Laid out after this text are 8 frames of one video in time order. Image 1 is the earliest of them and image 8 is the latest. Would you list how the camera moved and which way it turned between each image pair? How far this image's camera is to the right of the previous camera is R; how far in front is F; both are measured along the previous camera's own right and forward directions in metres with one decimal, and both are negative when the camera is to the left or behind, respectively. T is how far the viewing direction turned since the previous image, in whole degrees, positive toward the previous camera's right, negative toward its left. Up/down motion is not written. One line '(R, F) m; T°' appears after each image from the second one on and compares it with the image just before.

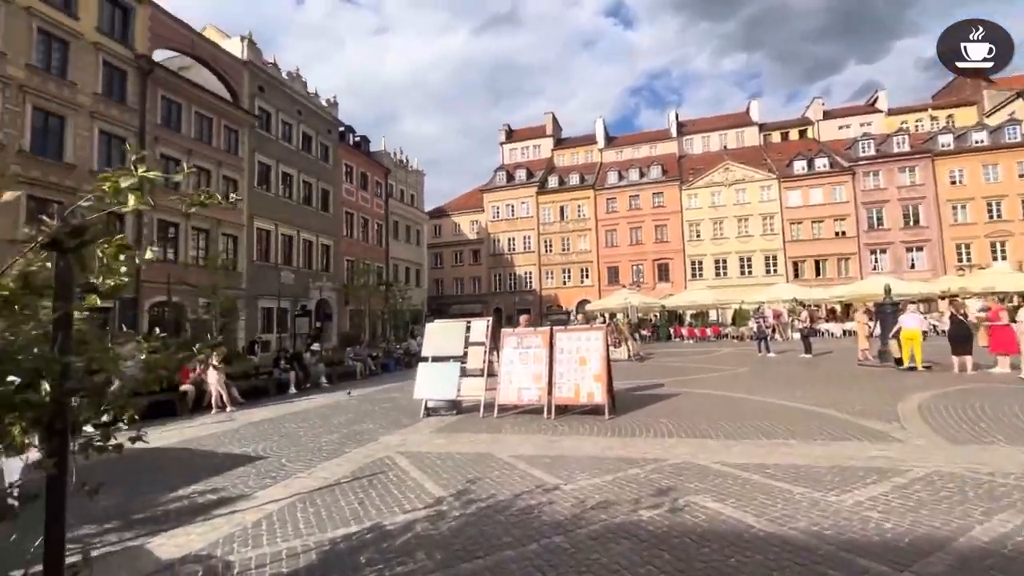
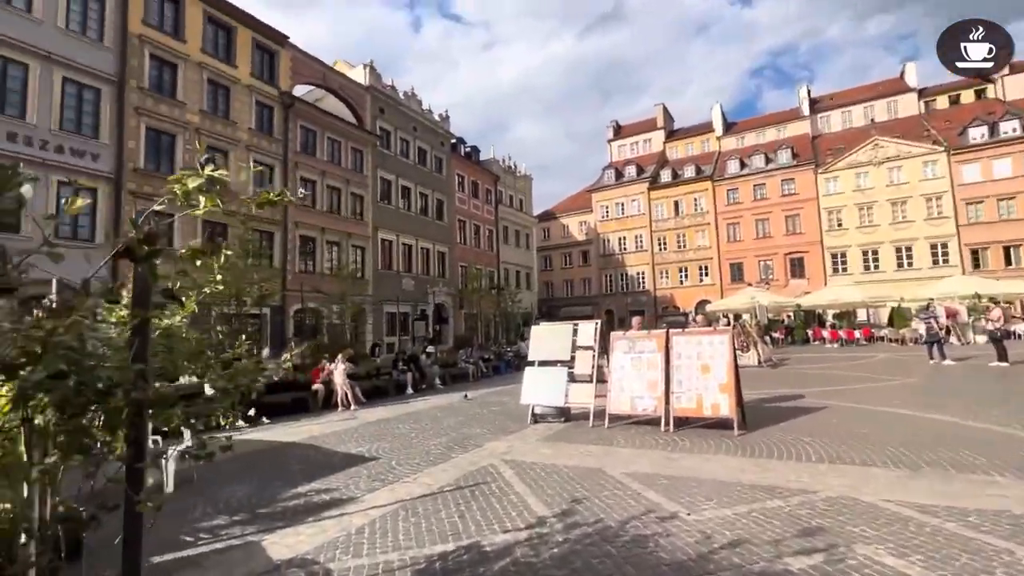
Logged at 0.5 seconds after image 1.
(+0.1, +0.5) m; -13°
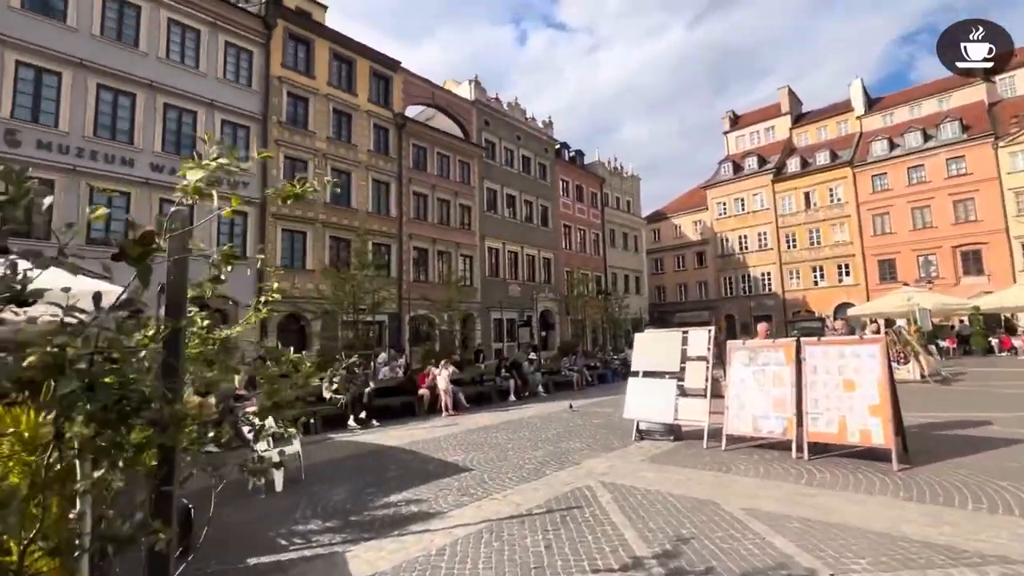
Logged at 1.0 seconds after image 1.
(+0.2, +0.5) m; -13°
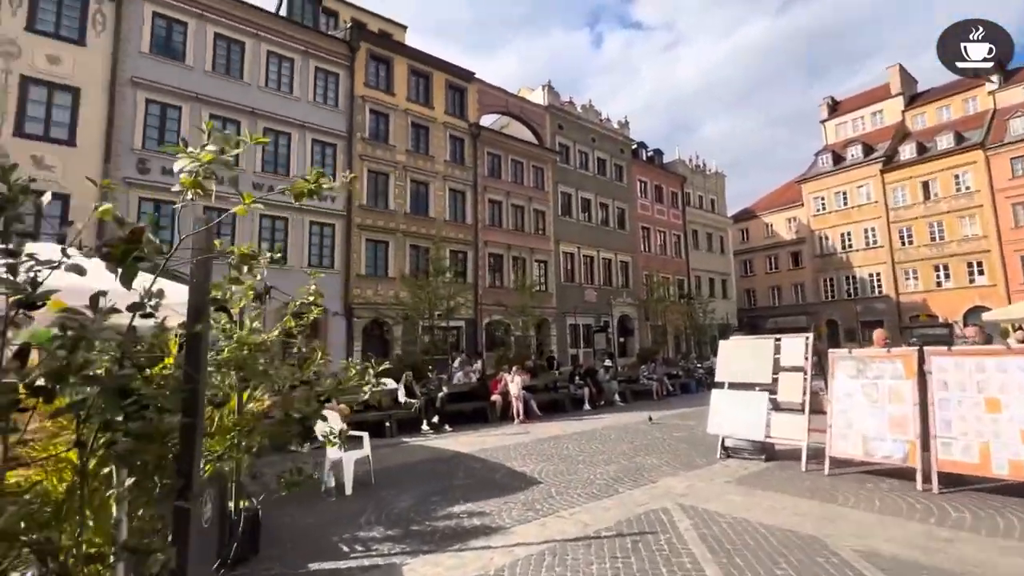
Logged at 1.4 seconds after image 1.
(+0.1, +0.3) m; -9°
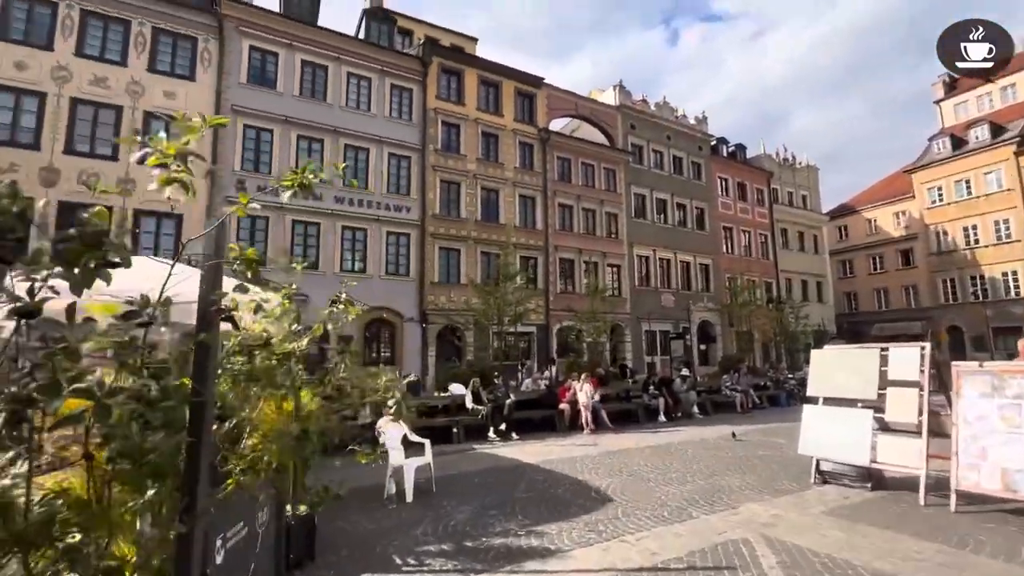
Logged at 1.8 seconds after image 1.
(+0.2, +0.3) m; -9°
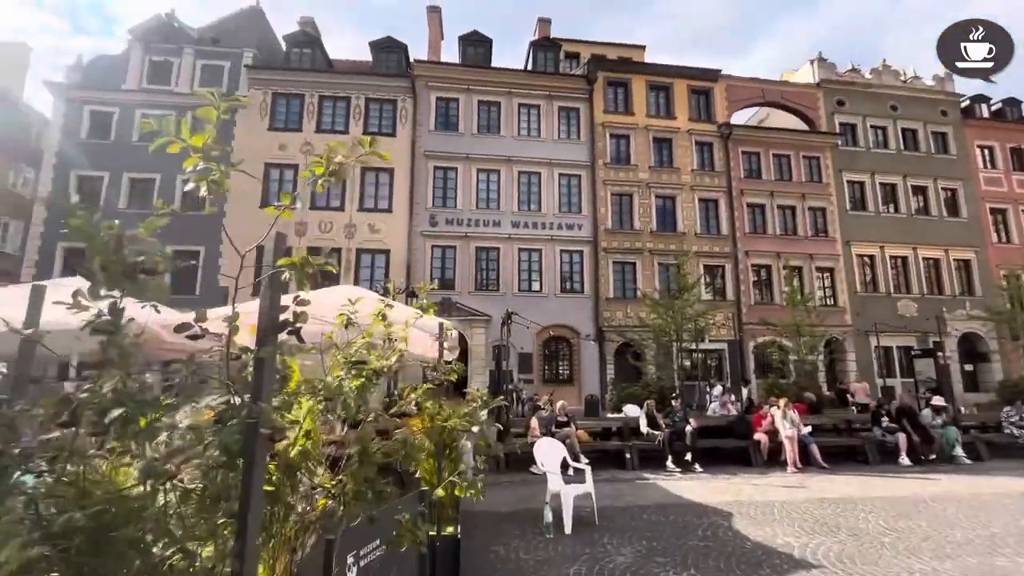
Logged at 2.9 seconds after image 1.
(+0.3, +0.5) m; -22°
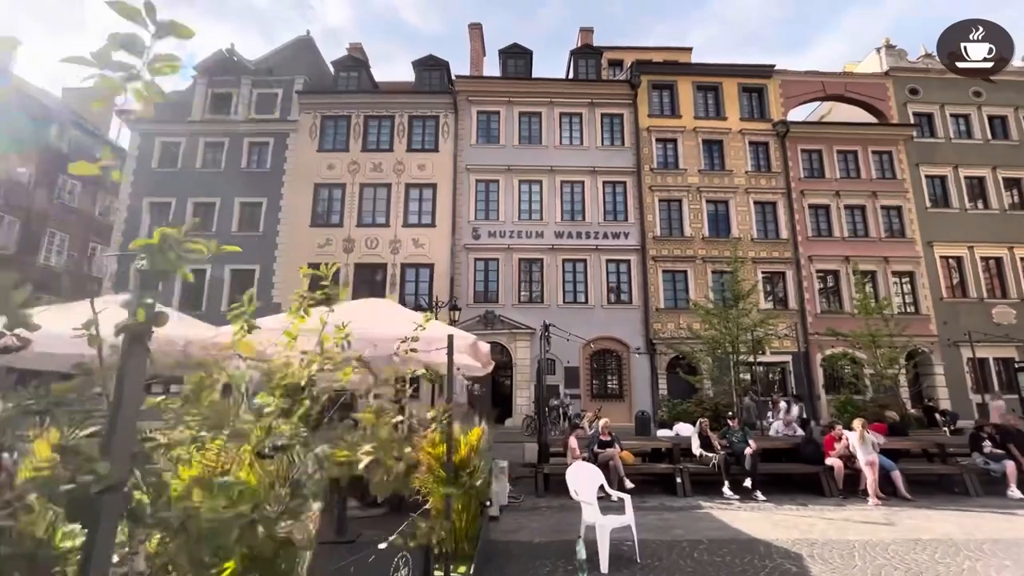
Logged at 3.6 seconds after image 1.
(+0.3, +0.5) m; -6°
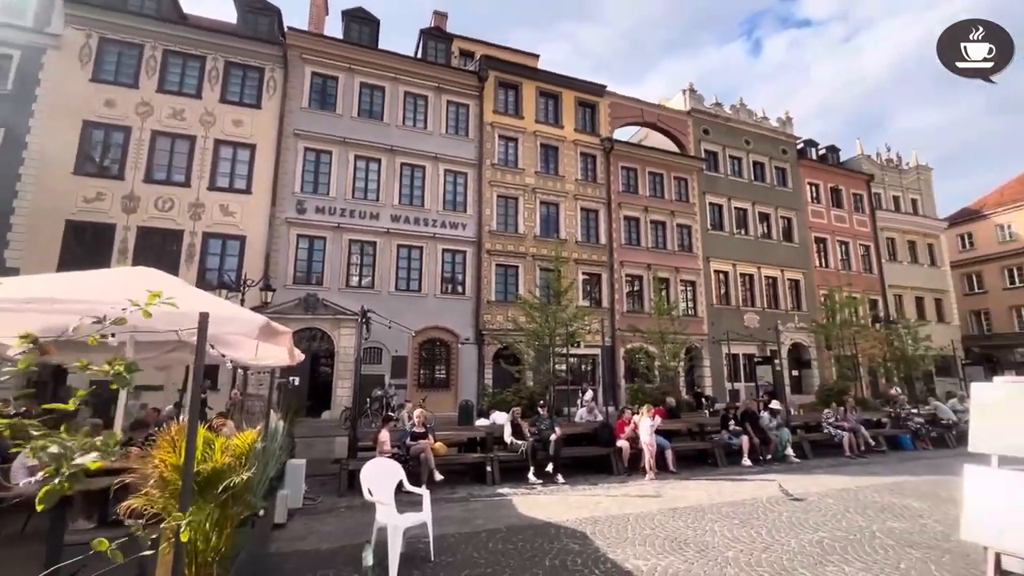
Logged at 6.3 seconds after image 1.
(+0.4, +0.3) m; +19°
